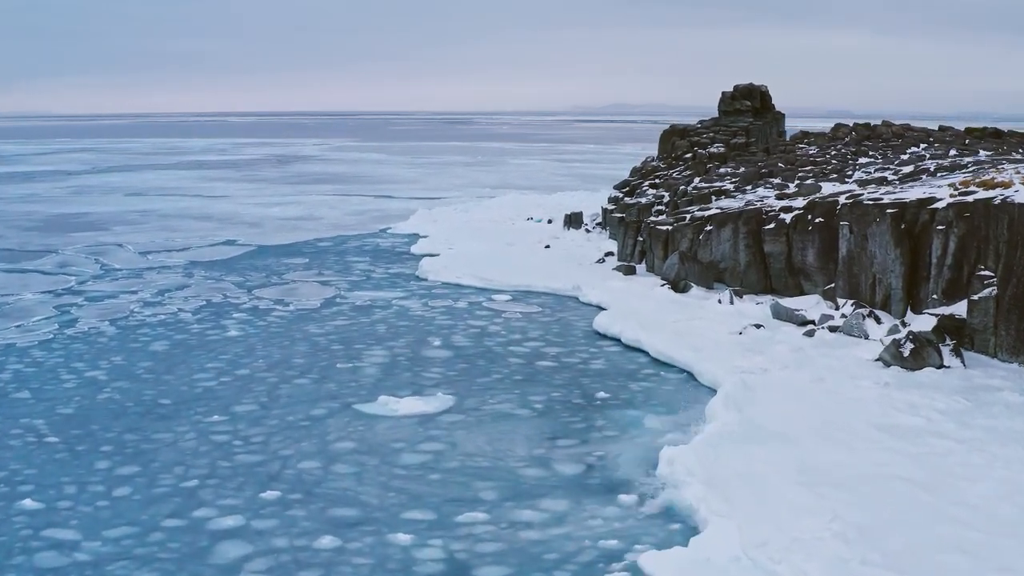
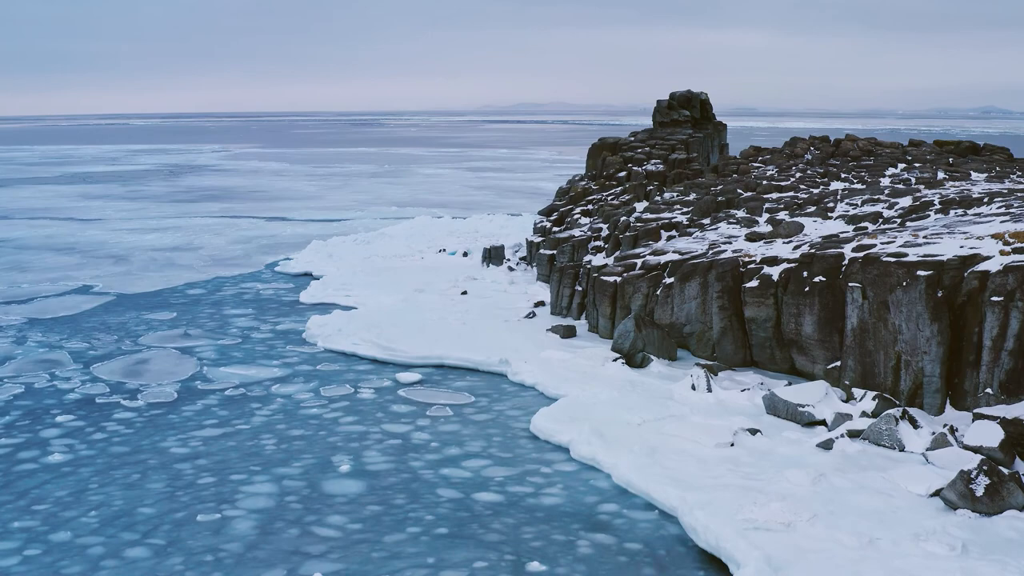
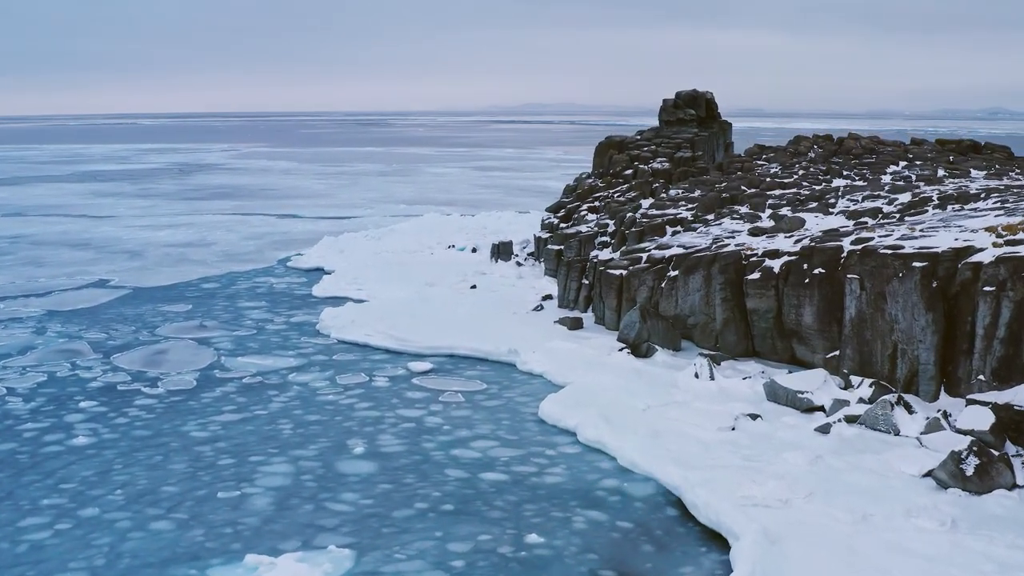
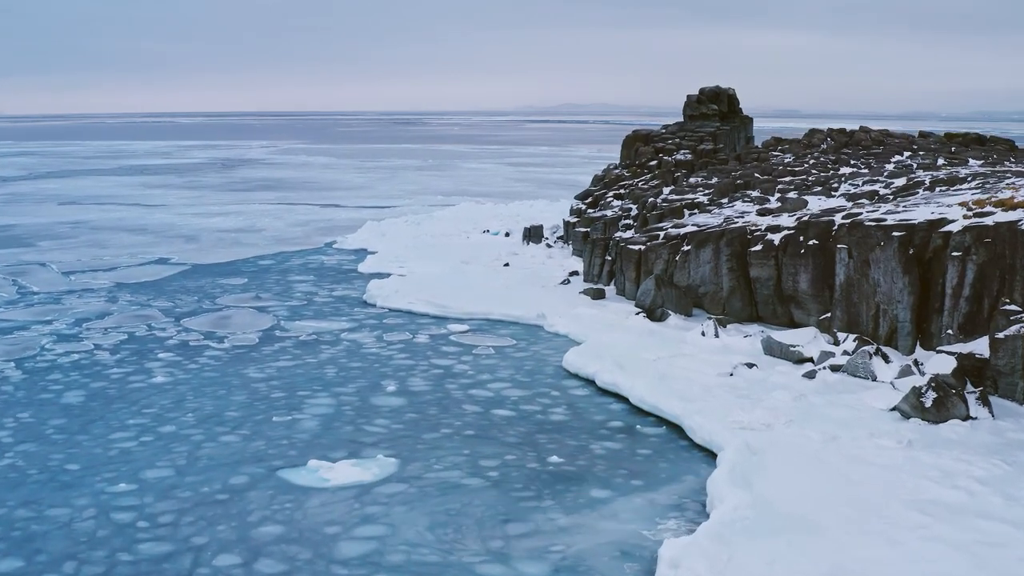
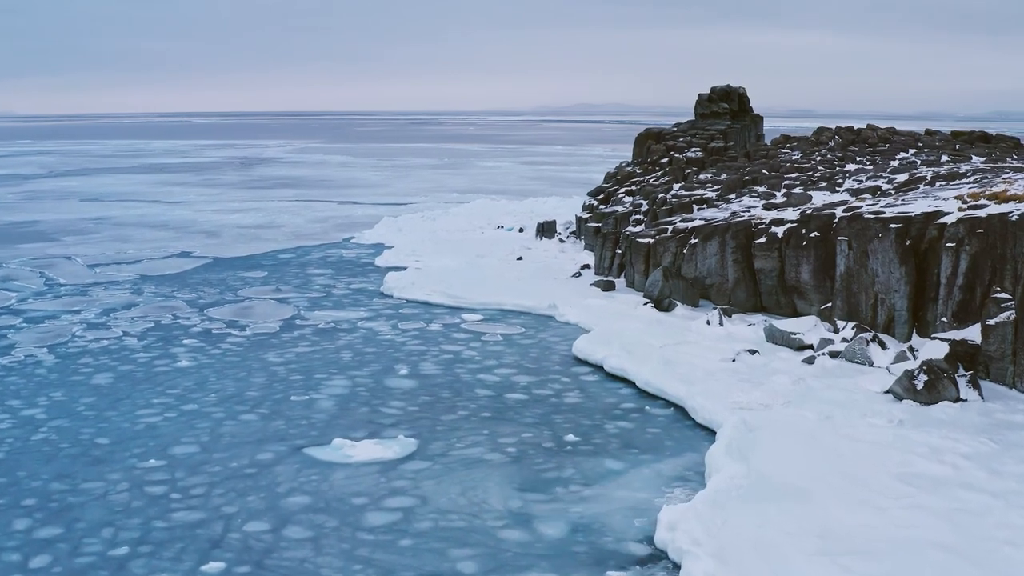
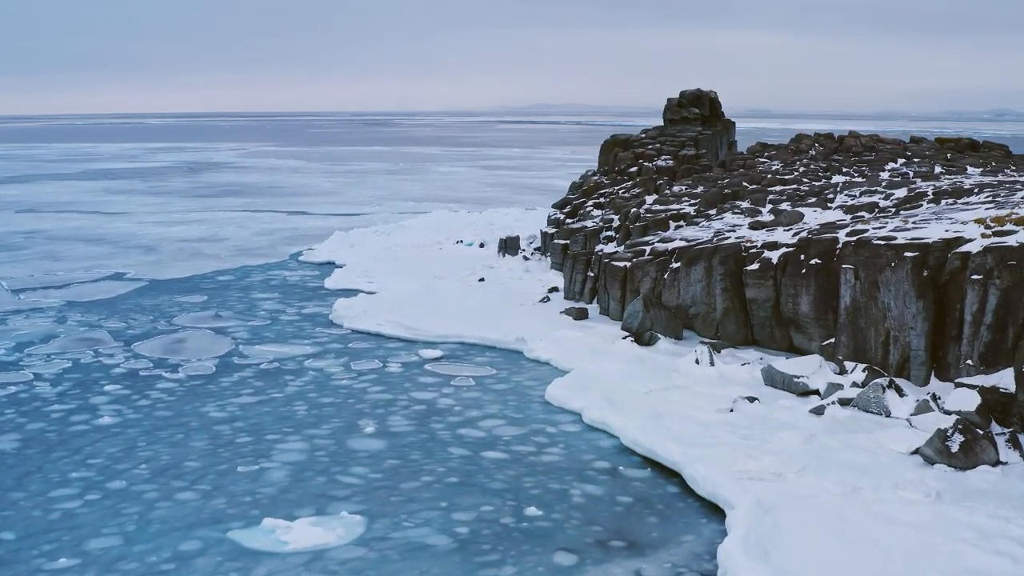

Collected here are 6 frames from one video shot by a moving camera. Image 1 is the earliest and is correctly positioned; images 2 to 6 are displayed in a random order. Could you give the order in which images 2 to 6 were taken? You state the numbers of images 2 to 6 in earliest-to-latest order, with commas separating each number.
5, 4, 6, 3, 2
